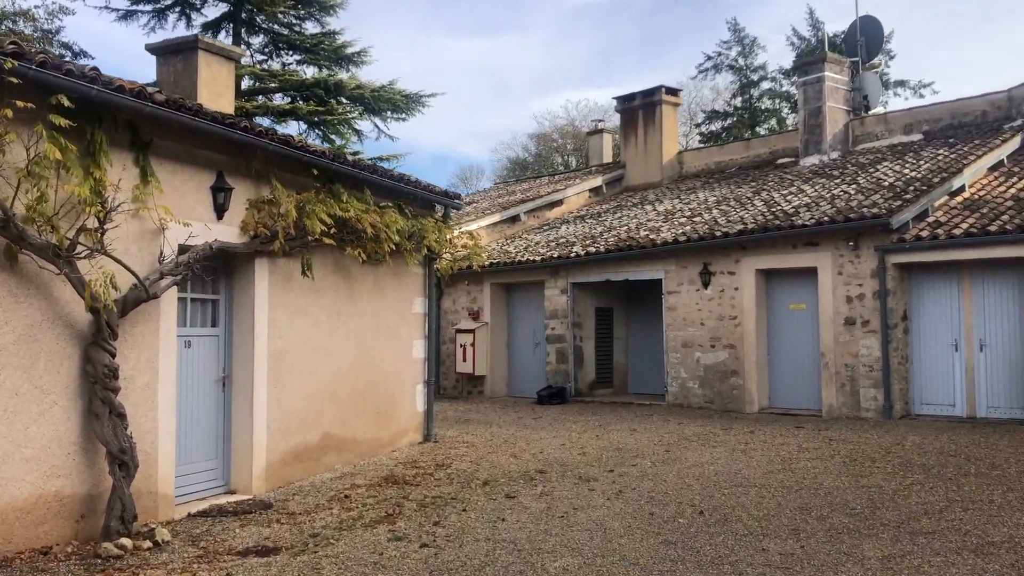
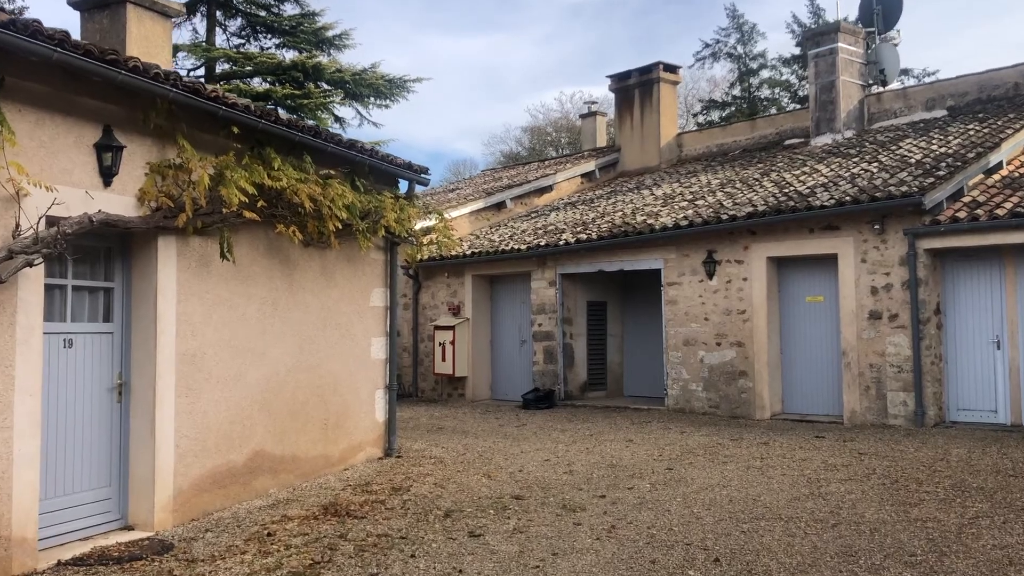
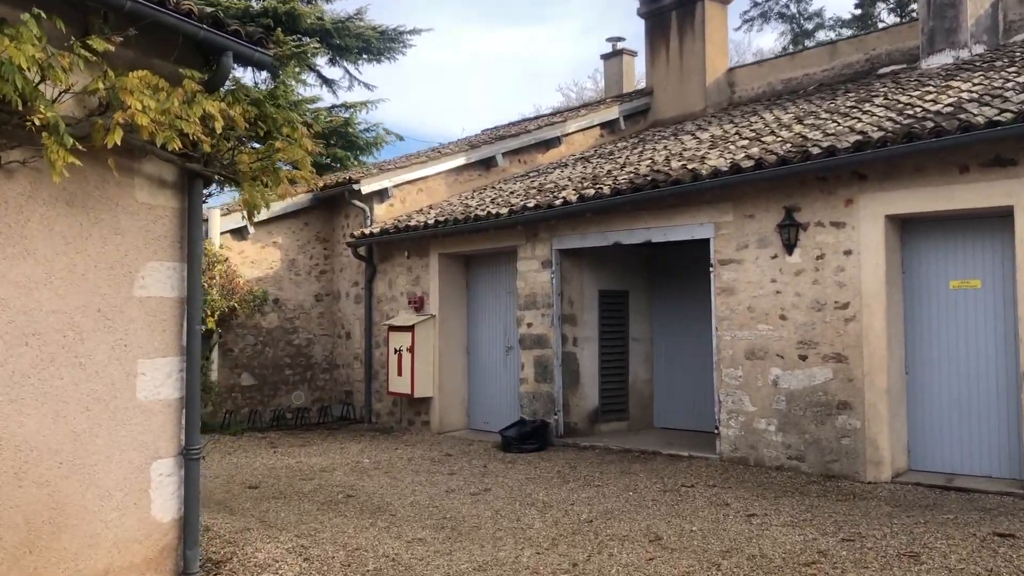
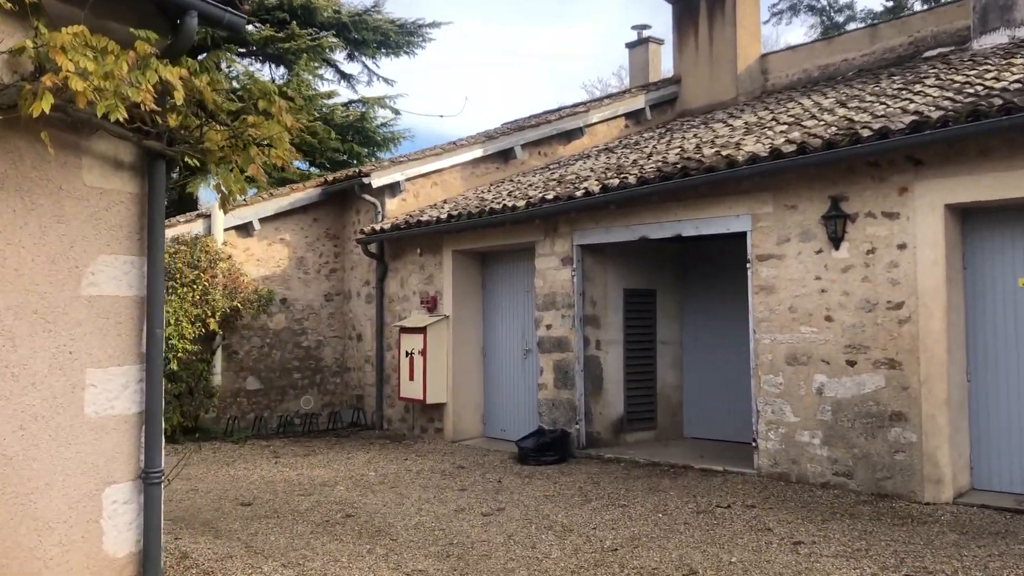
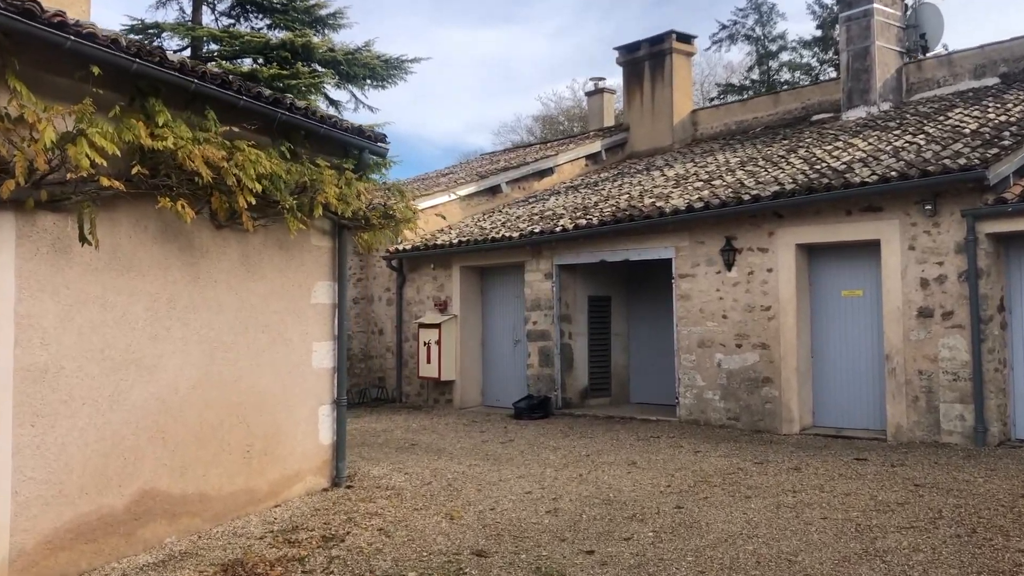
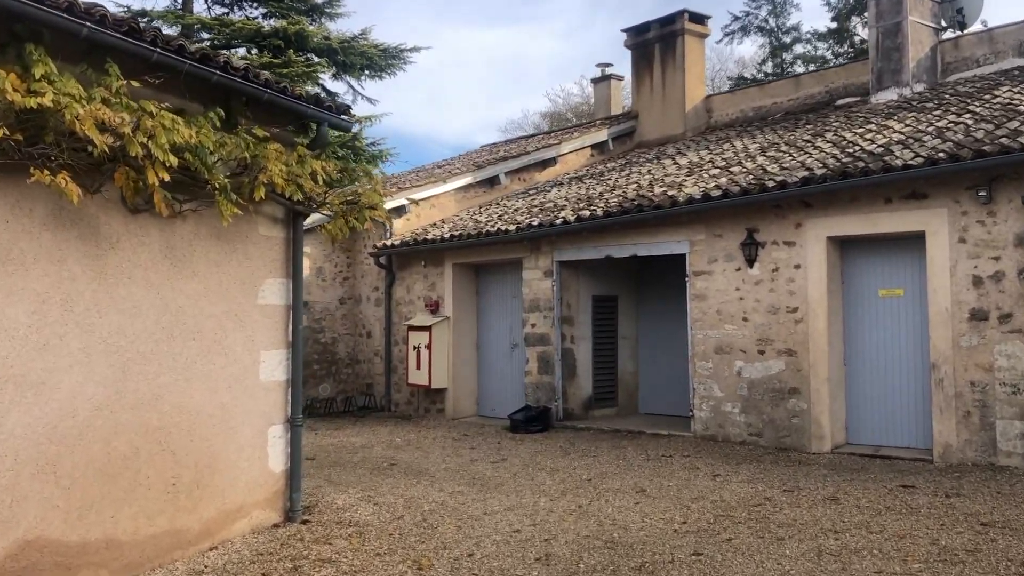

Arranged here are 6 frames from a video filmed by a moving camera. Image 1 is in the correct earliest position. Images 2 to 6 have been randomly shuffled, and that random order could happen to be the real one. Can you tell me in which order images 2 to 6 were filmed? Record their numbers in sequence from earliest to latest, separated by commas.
2, 5, 6, 3, 4
